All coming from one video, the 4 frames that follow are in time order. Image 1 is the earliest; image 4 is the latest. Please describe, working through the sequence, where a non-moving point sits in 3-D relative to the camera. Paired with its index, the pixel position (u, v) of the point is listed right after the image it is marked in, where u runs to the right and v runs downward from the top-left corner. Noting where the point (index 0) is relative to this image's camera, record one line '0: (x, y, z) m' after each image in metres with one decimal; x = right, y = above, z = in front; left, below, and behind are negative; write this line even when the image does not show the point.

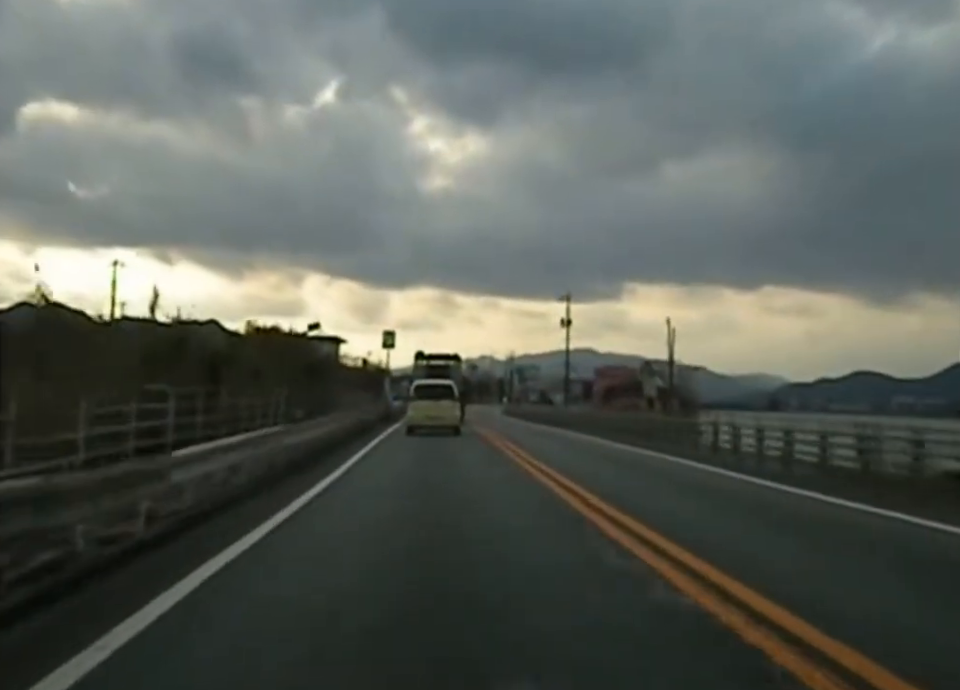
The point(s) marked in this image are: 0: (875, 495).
0: (+8.5, -3.4, +18.3) m
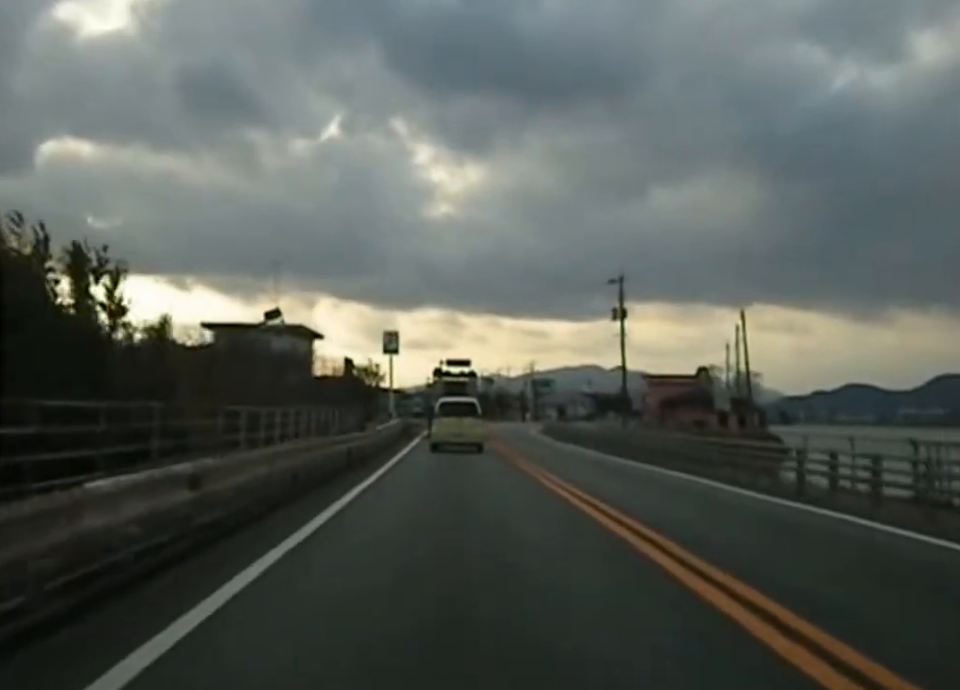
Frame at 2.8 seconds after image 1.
0: (+9.0, -3.7, +19.2) m
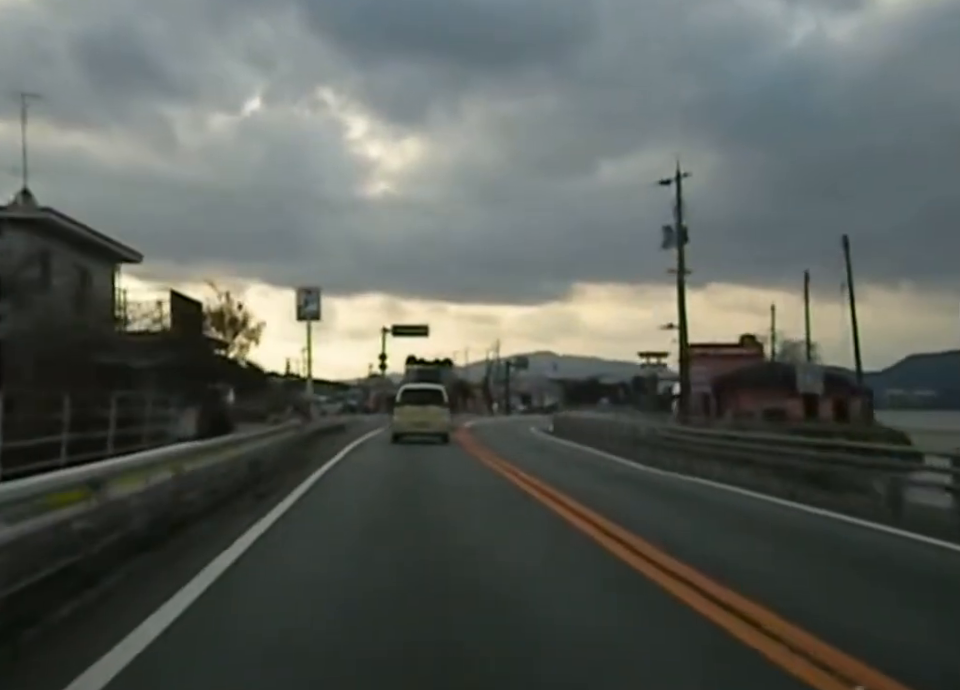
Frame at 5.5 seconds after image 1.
0: (+8.2, -3.1, +16.6) m
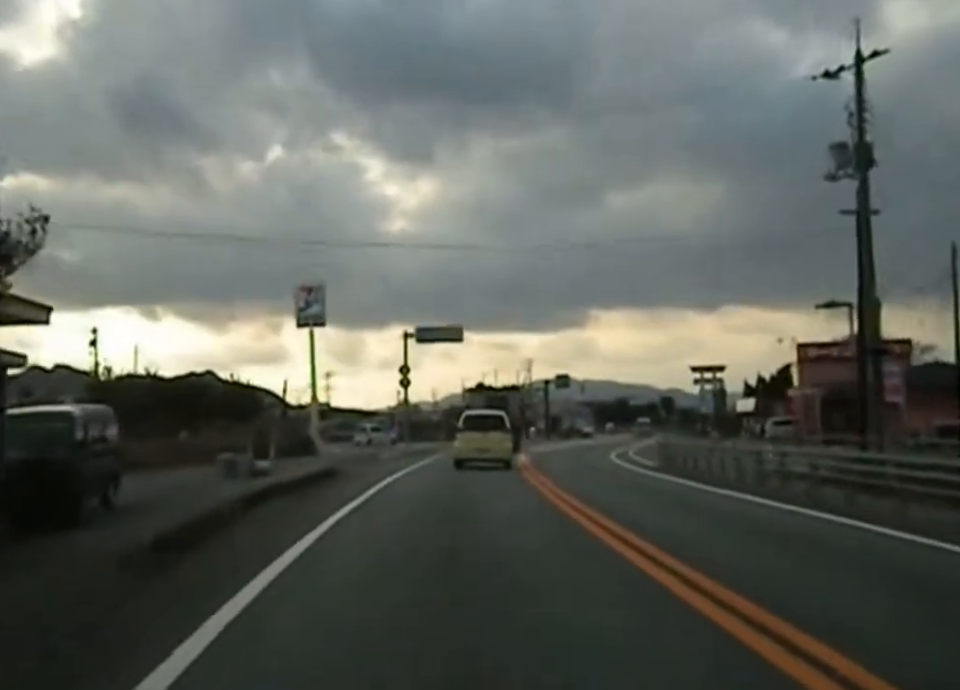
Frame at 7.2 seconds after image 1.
0: (+9.2, -3.2, +15.6) m
